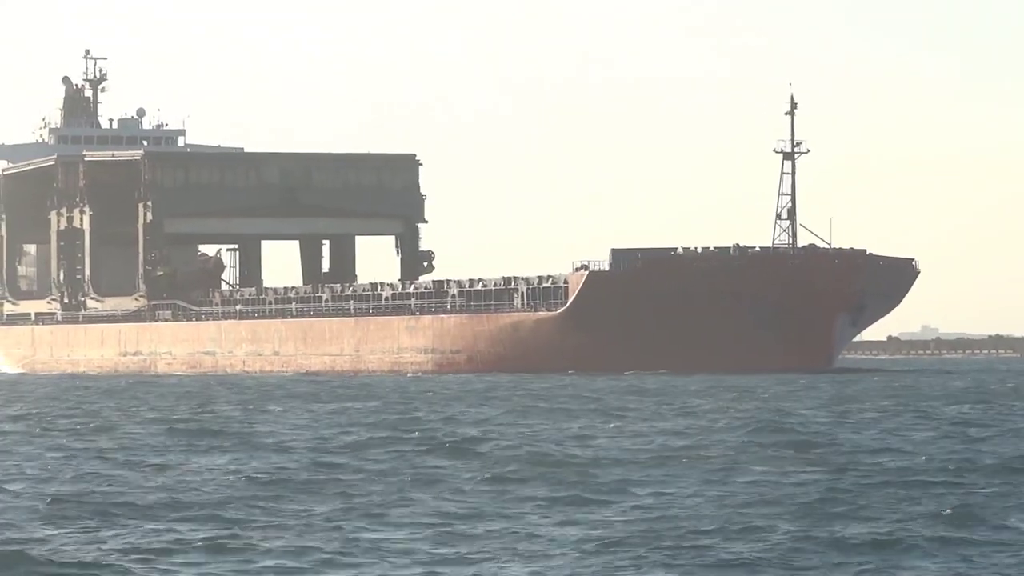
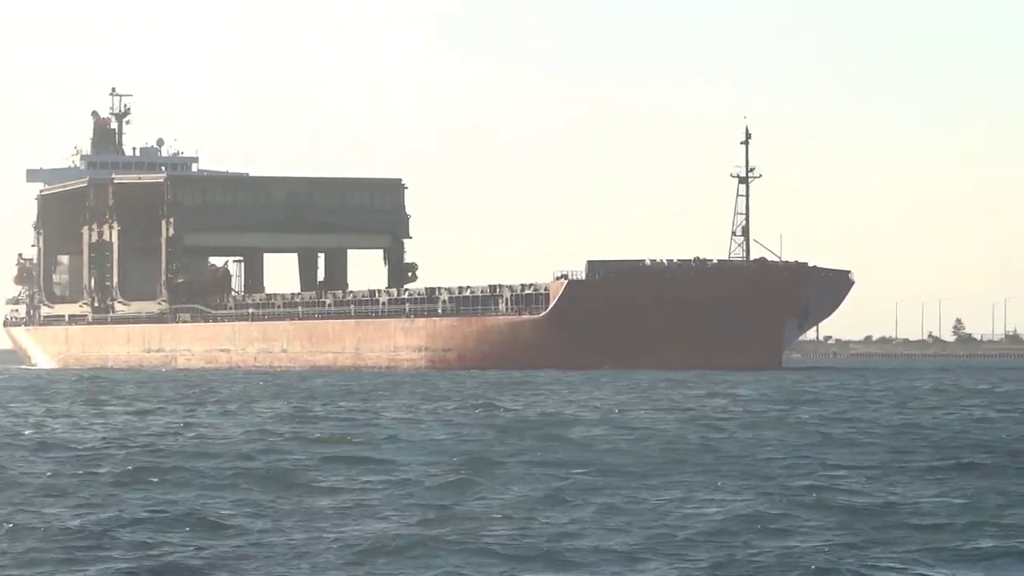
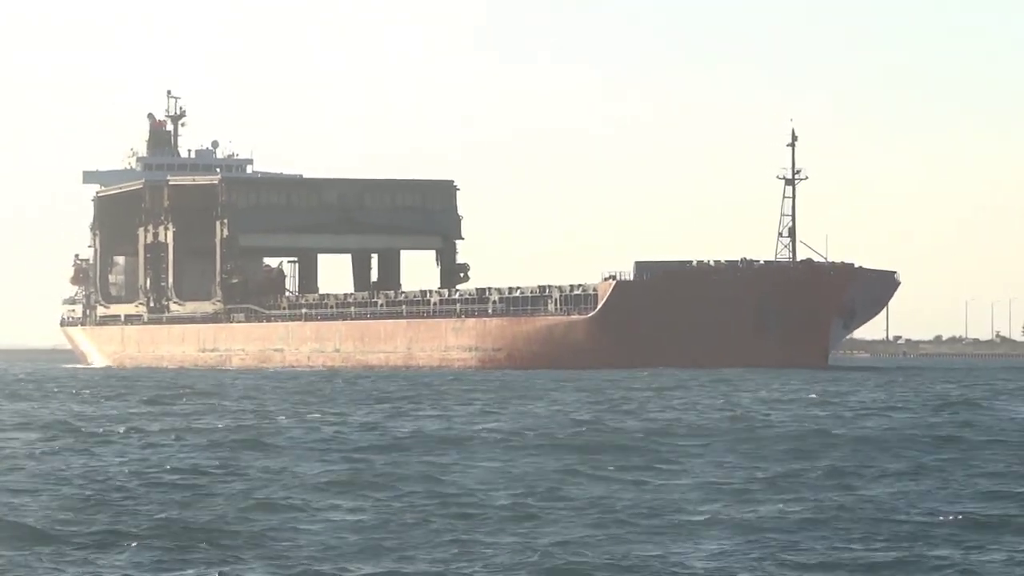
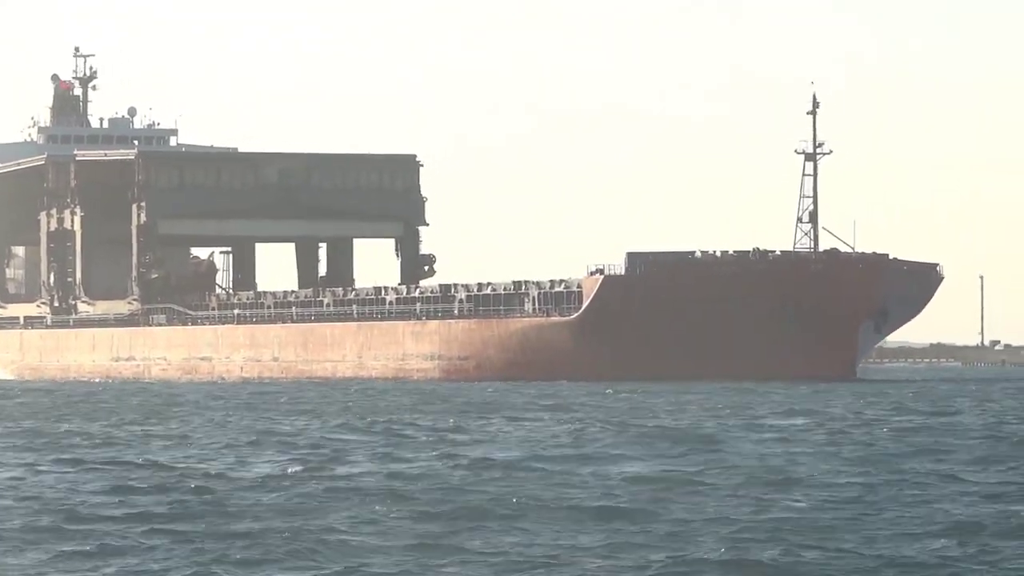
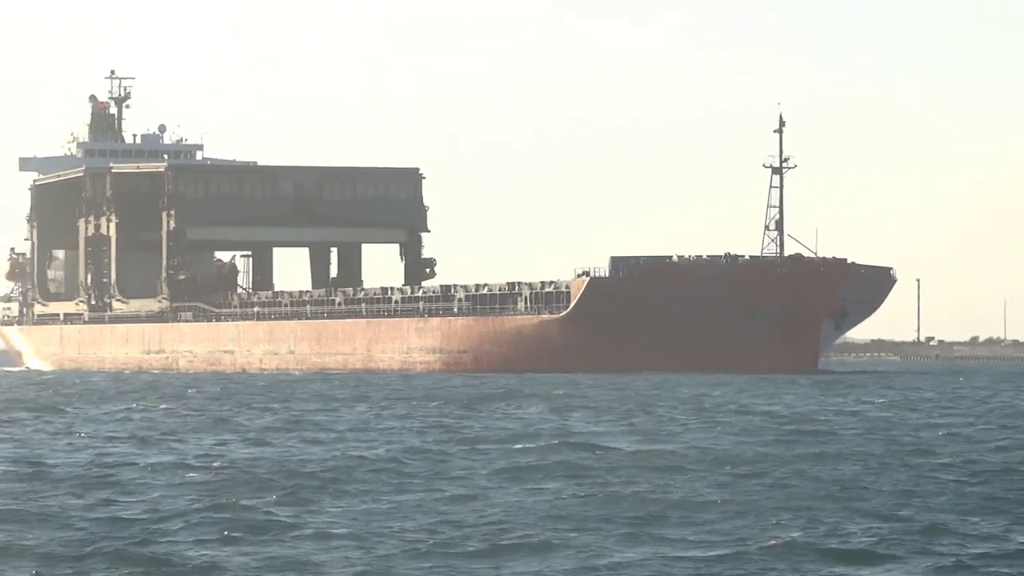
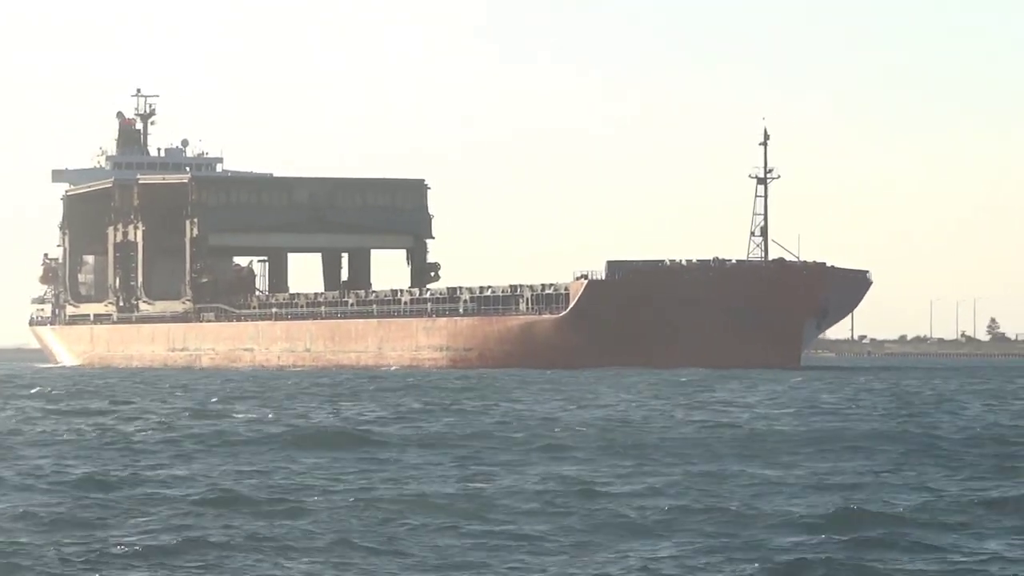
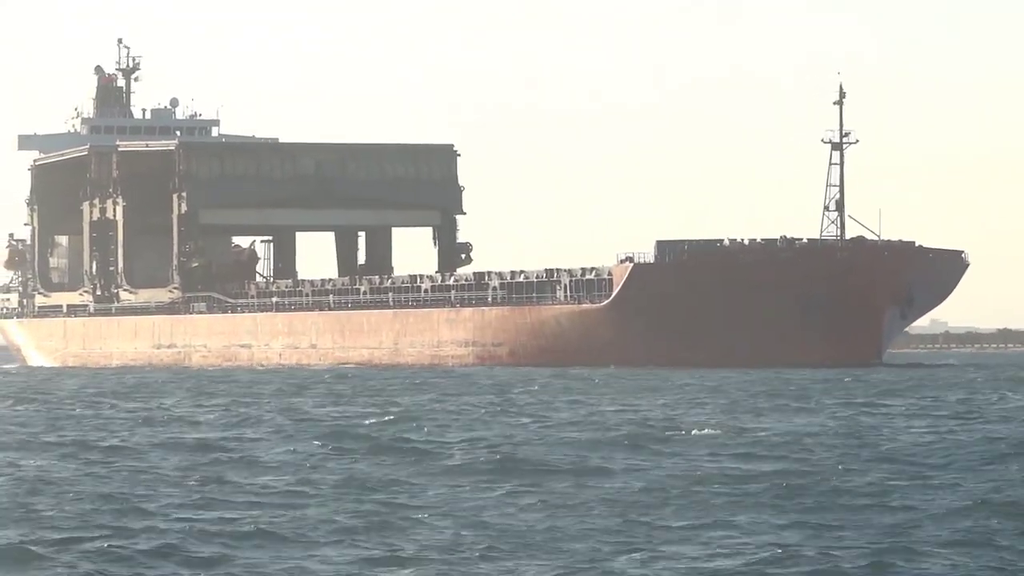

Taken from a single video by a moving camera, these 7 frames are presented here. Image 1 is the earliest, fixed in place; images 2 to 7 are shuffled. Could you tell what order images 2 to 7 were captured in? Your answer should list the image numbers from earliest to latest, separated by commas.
7, 4, 5, 3, 6, 2
